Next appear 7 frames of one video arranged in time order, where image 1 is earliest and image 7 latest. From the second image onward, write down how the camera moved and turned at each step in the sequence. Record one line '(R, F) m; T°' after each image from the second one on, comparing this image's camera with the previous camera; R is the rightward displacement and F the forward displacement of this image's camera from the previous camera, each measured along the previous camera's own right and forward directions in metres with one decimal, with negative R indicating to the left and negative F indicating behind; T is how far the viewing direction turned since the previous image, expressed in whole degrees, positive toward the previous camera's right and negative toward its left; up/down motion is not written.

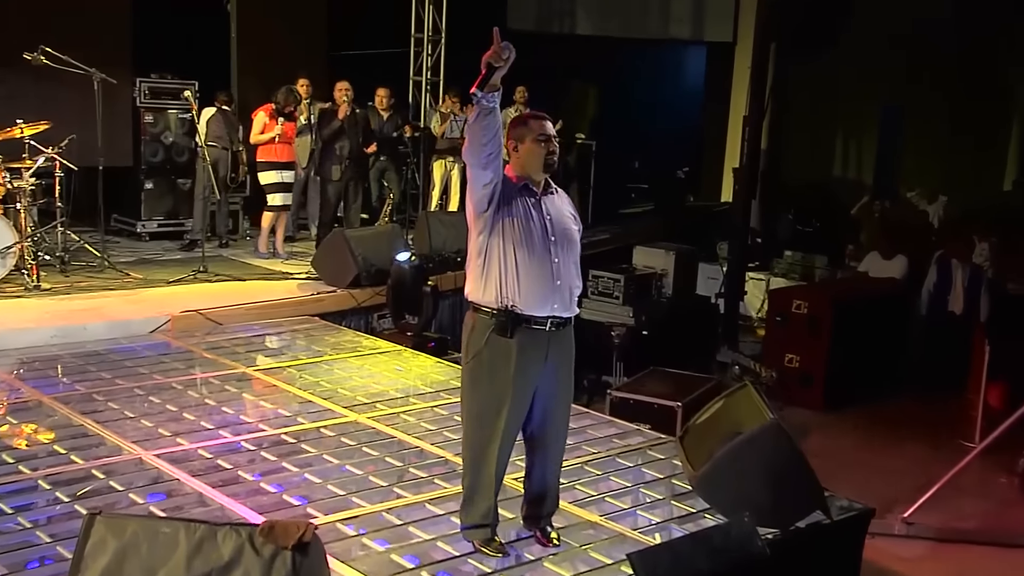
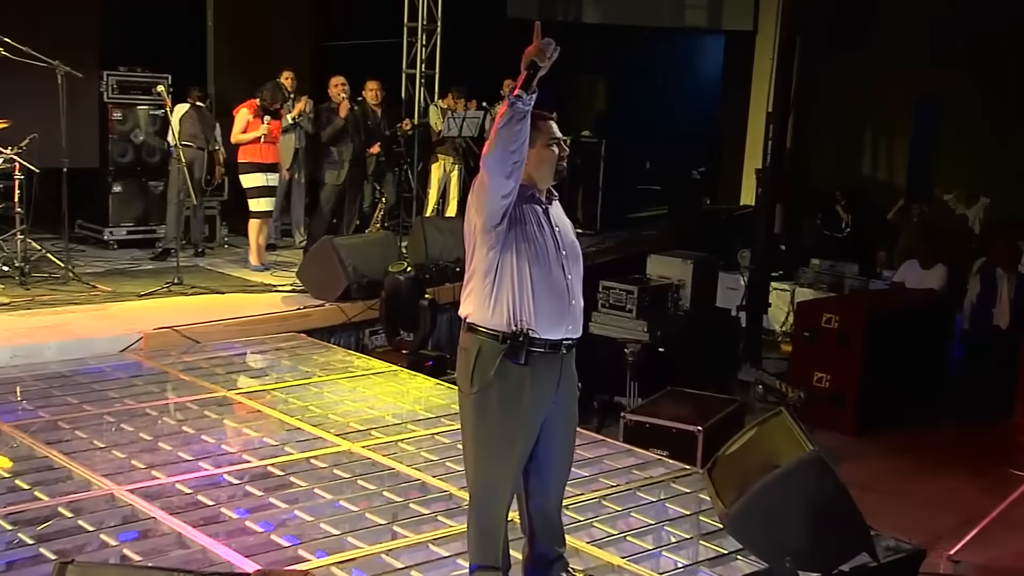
(-0.2, +0.6) m; +1°
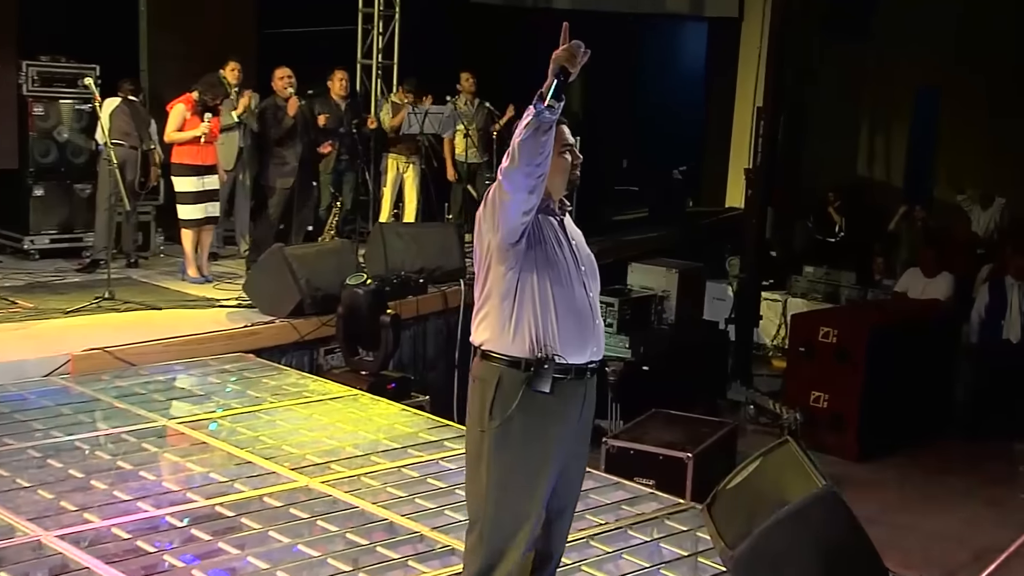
(-0.2, +0.6) m; +3°
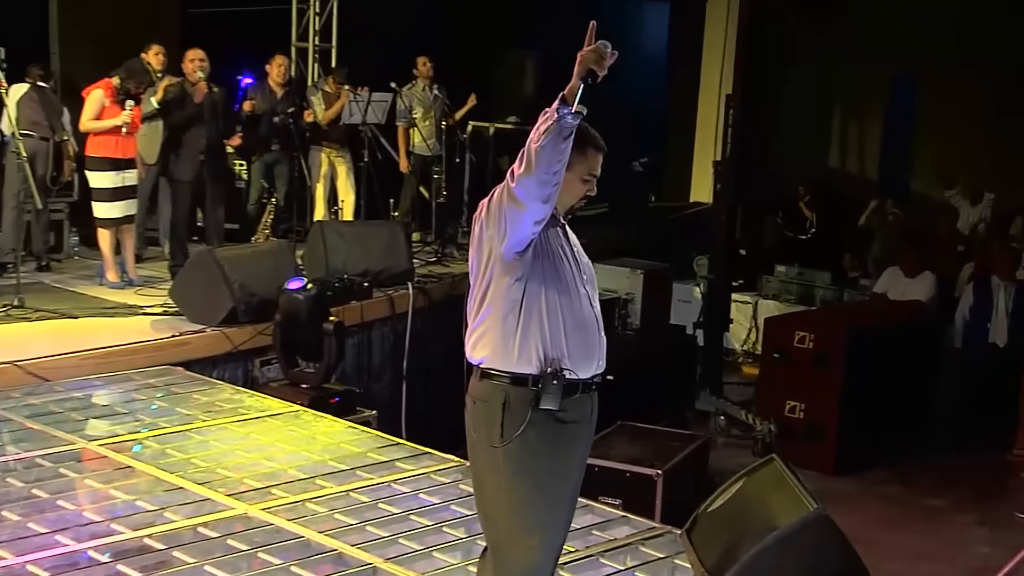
(-0.2, +0.5) m; +4°
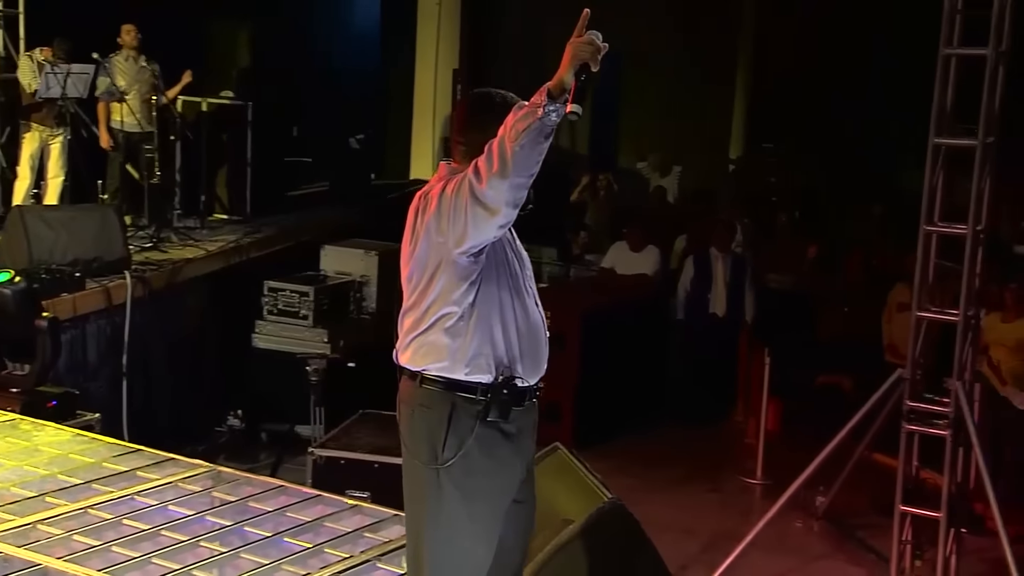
(-0.5, +0.3) m; +16°
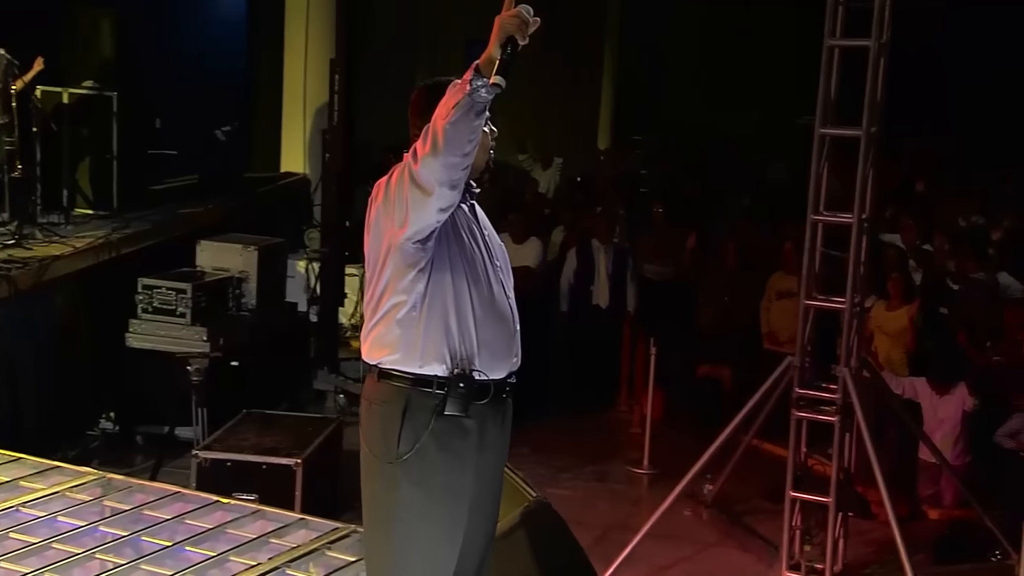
(-0.2, +0.1) m; +7°
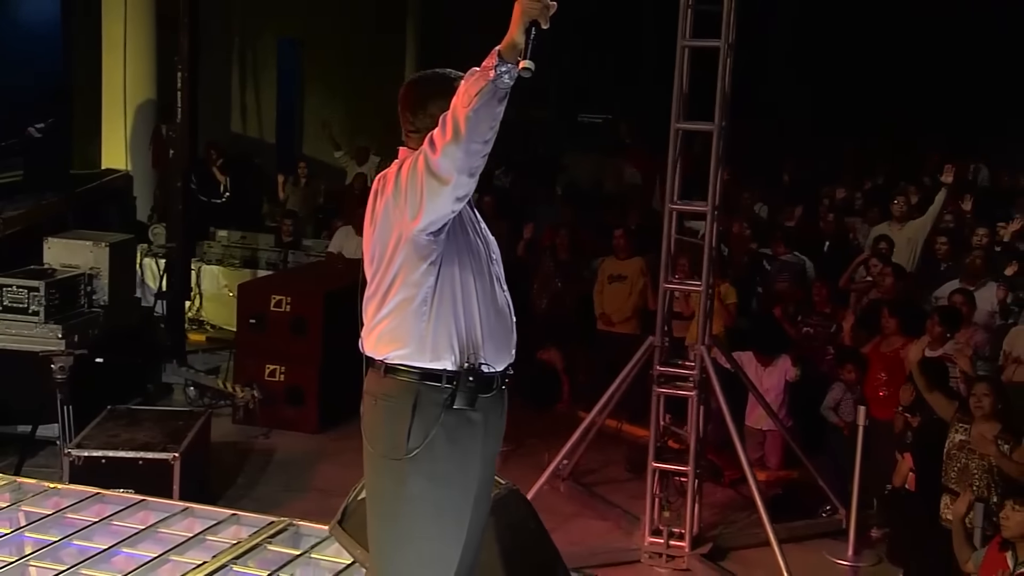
(-0.6, -0.1) m; +12°
